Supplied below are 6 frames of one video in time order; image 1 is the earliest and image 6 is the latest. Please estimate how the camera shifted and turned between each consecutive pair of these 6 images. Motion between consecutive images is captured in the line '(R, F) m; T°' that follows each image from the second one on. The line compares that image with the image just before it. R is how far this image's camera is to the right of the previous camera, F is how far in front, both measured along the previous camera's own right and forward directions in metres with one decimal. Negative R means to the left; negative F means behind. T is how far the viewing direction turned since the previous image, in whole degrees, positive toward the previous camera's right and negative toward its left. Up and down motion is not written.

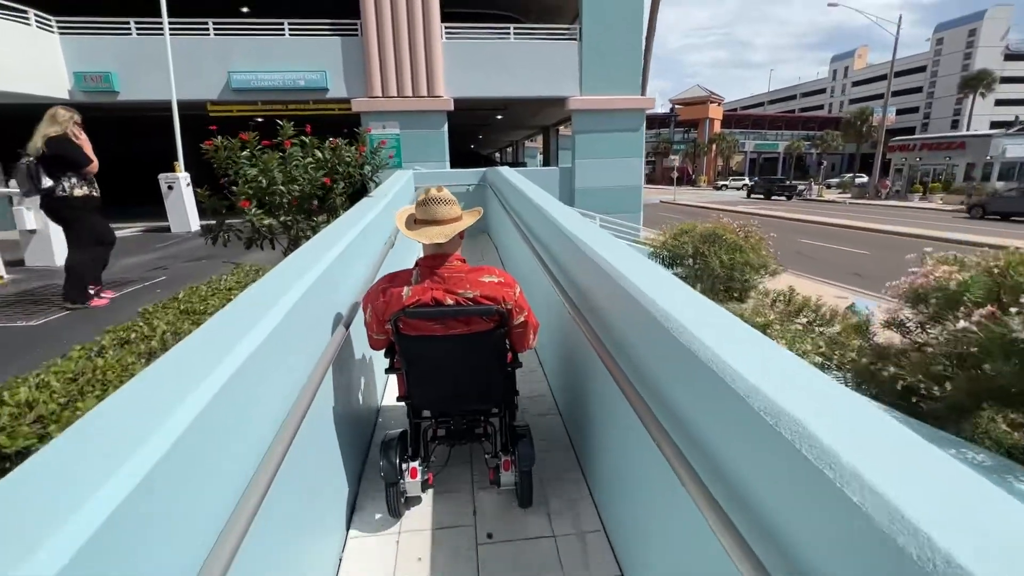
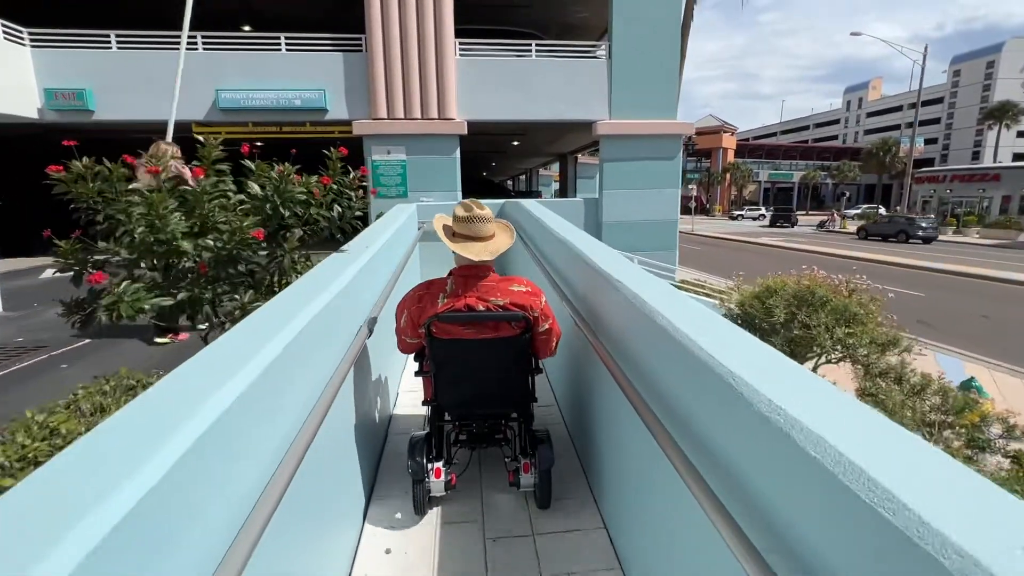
(-0.1, +0.6) m; -1°
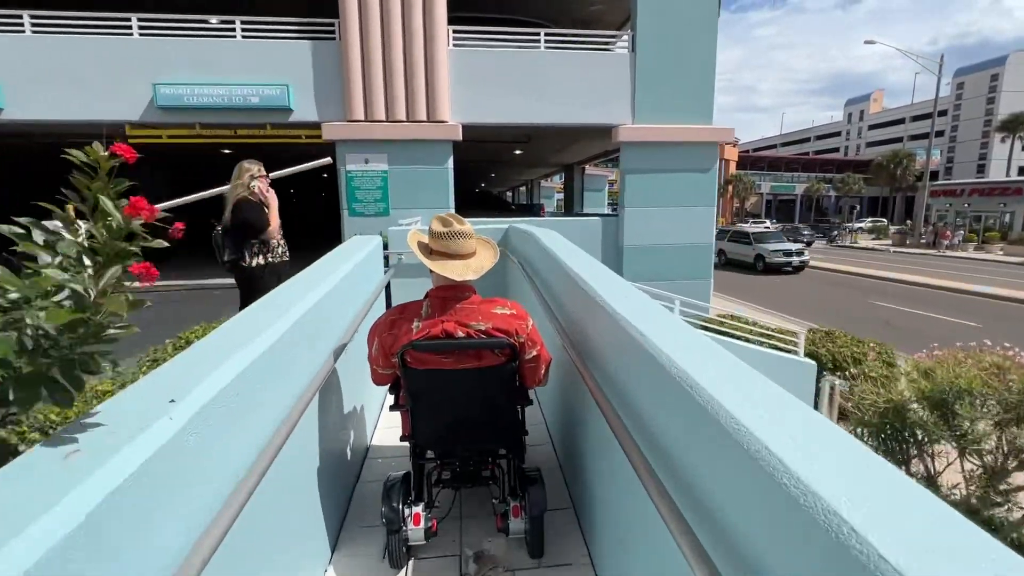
(0.0, +0.7) m; 0°
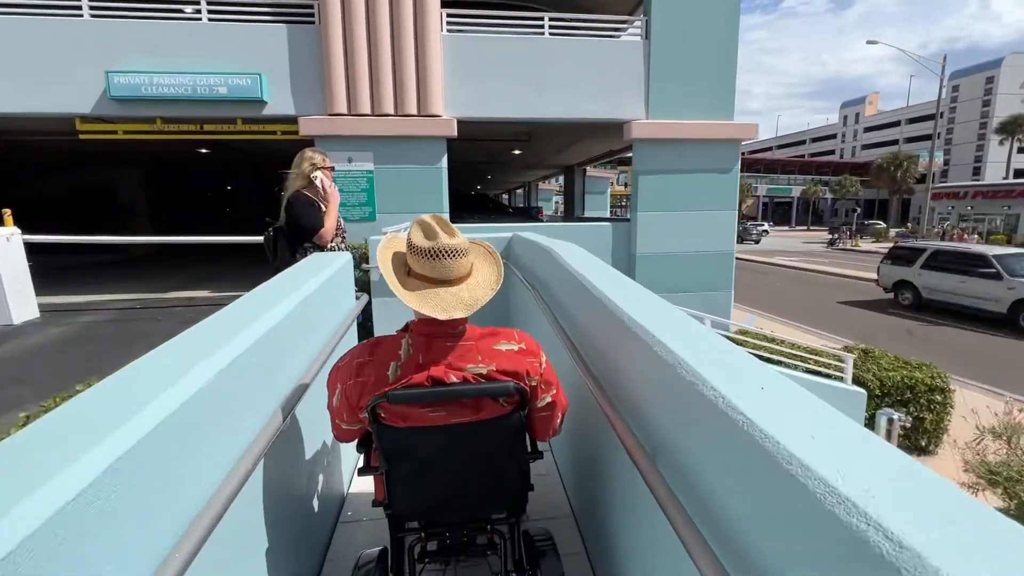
(0.0, +0.4) m; +1°
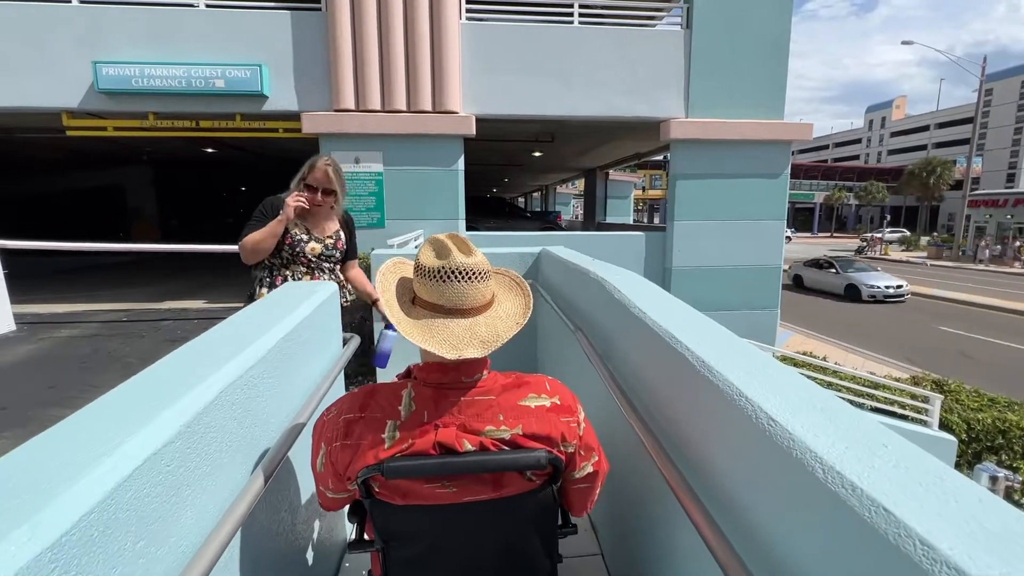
(0.0, +0.3) m; -2°
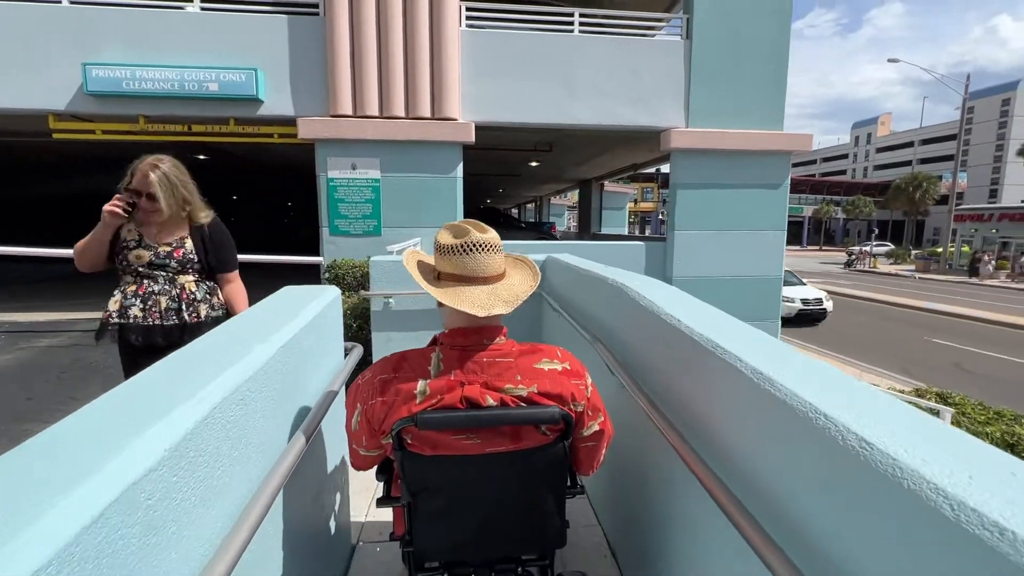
(0.0, +0.1) m; +1°
